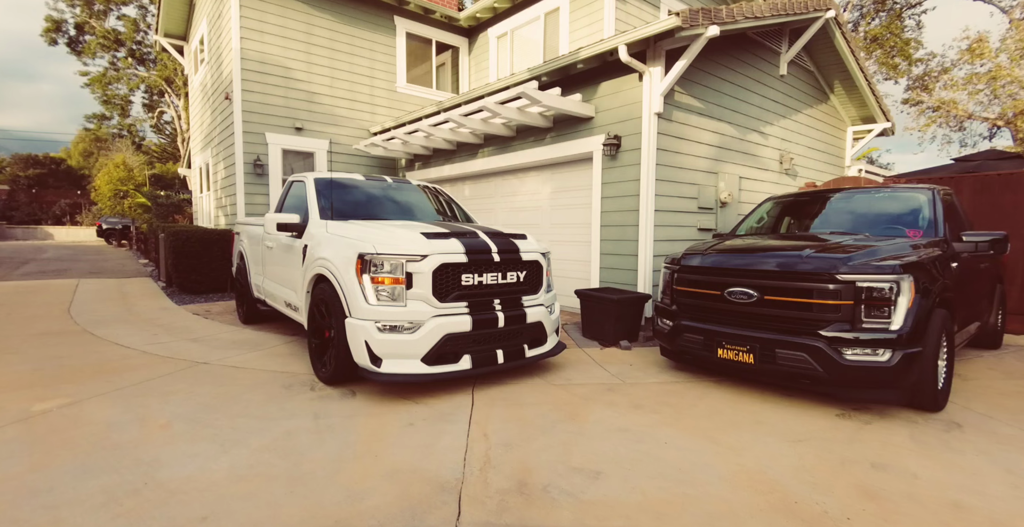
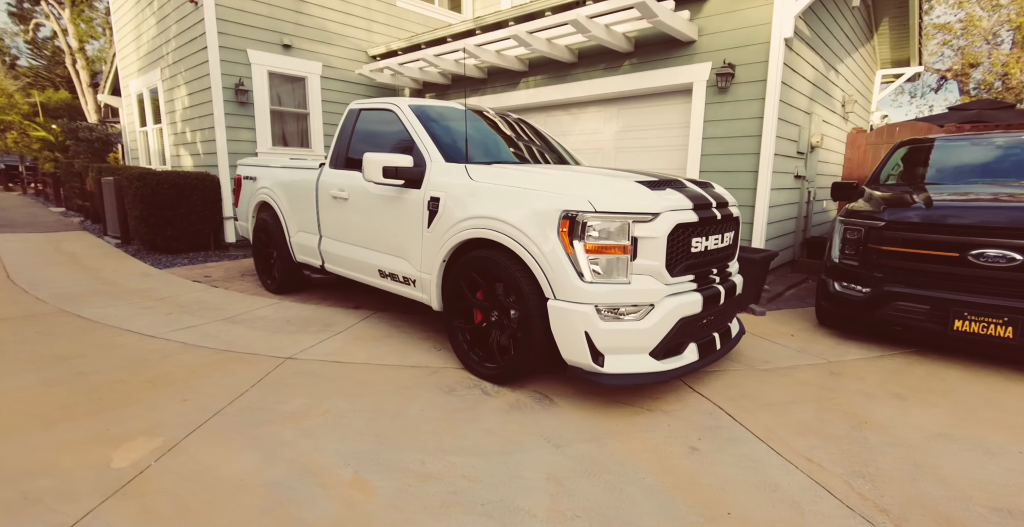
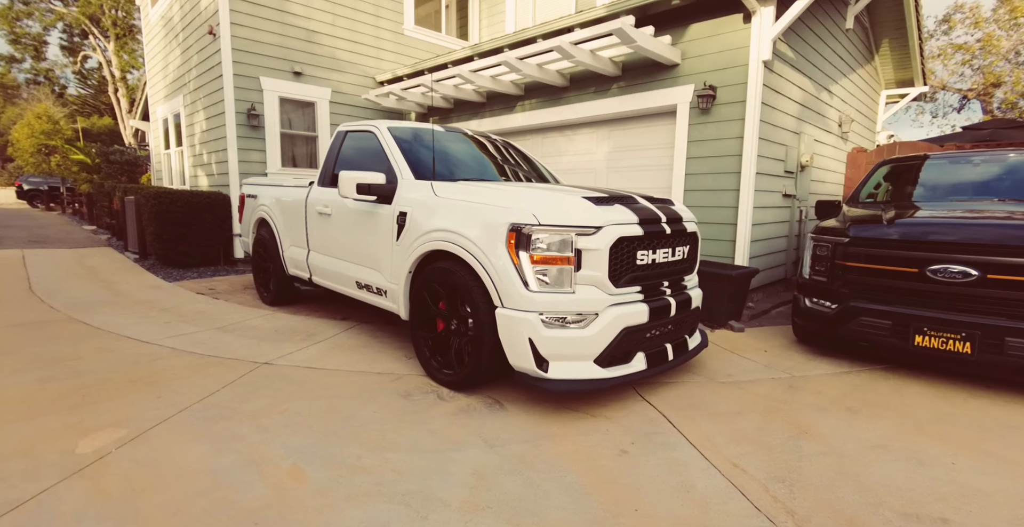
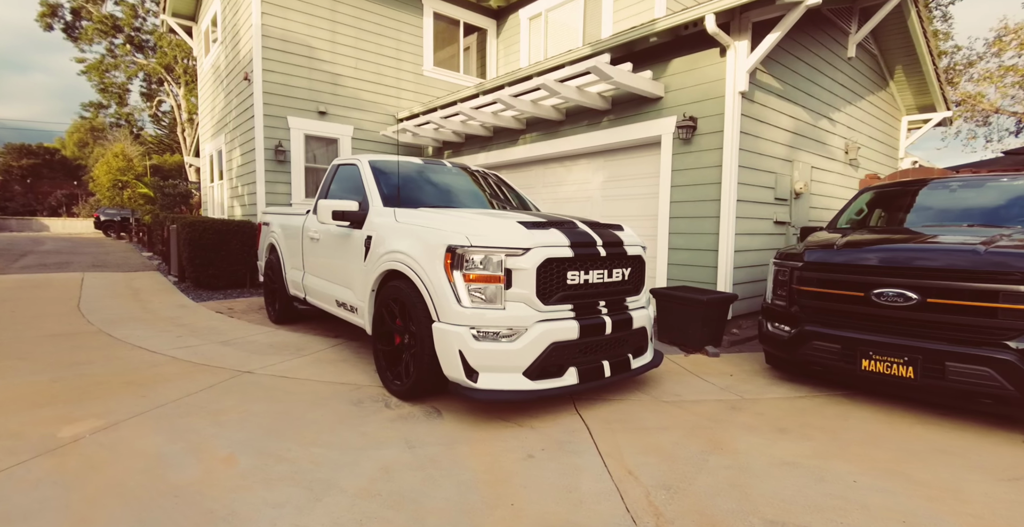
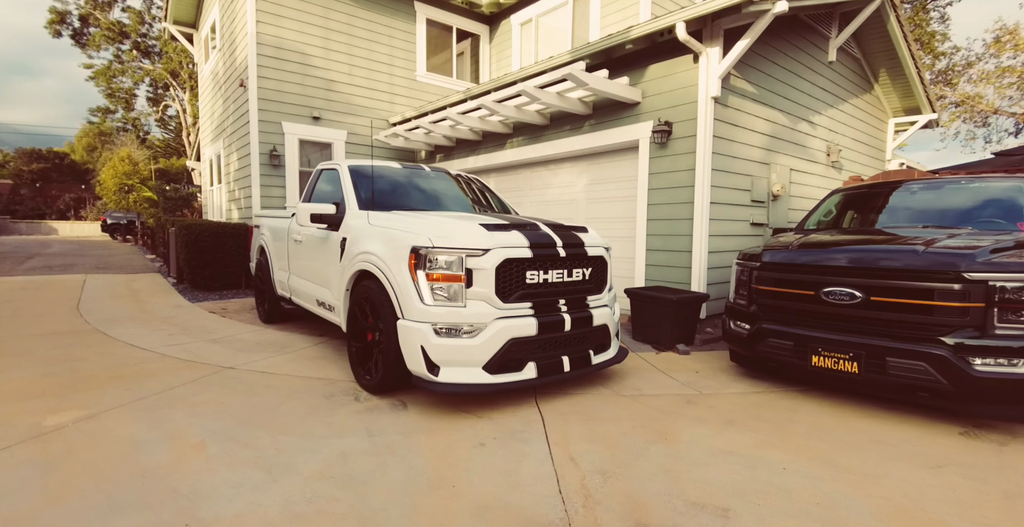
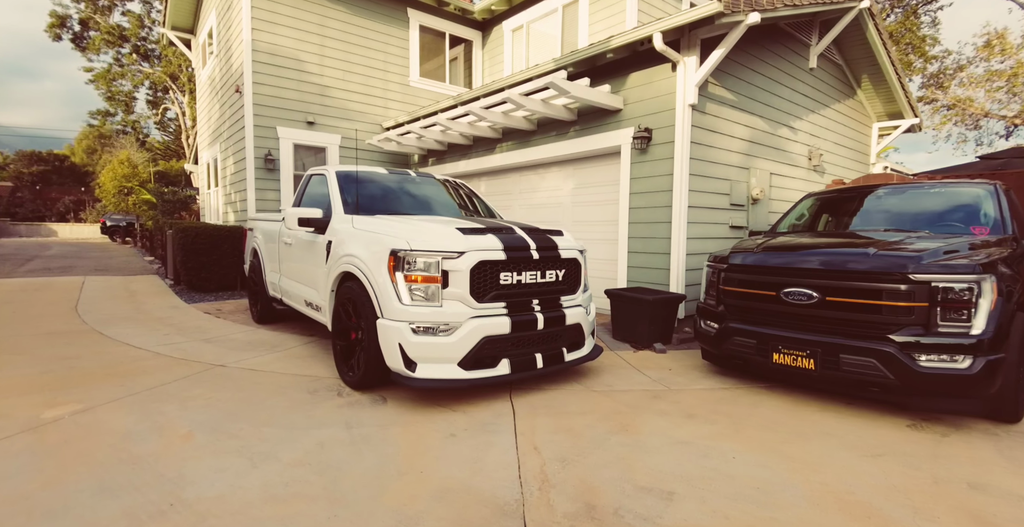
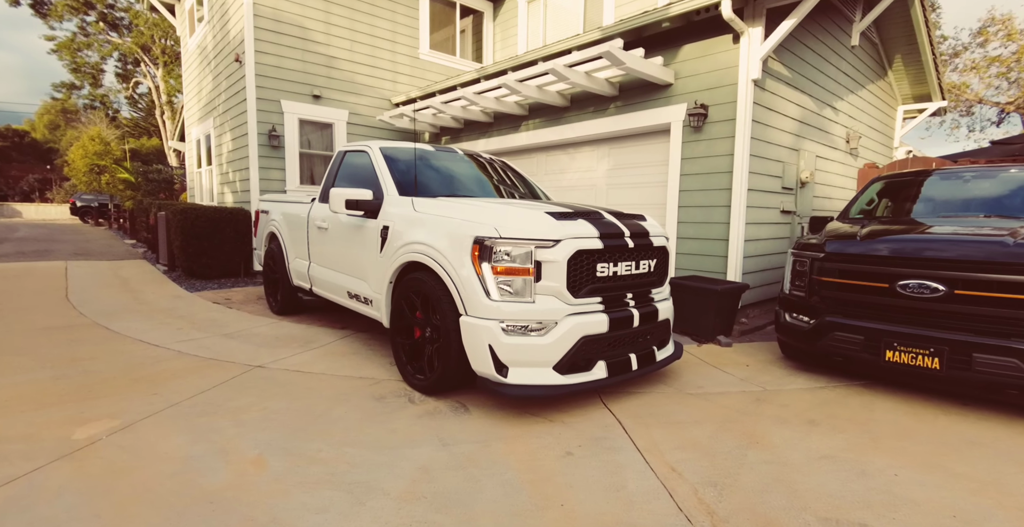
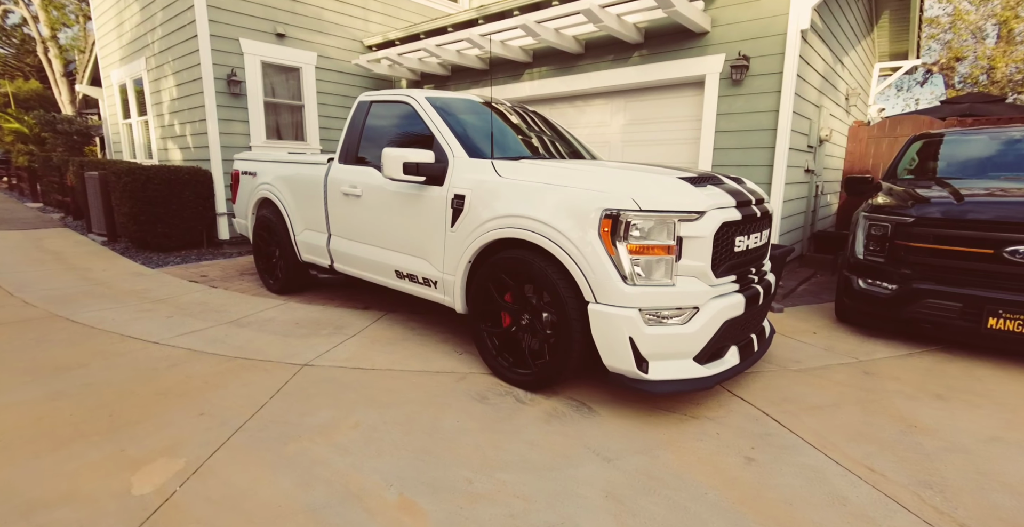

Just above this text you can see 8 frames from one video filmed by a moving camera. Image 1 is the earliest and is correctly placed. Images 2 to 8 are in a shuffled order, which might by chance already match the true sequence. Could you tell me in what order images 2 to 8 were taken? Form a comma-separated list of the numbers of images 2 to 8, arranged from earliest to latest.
6, 5, 4, 7, 3, 2, 8
